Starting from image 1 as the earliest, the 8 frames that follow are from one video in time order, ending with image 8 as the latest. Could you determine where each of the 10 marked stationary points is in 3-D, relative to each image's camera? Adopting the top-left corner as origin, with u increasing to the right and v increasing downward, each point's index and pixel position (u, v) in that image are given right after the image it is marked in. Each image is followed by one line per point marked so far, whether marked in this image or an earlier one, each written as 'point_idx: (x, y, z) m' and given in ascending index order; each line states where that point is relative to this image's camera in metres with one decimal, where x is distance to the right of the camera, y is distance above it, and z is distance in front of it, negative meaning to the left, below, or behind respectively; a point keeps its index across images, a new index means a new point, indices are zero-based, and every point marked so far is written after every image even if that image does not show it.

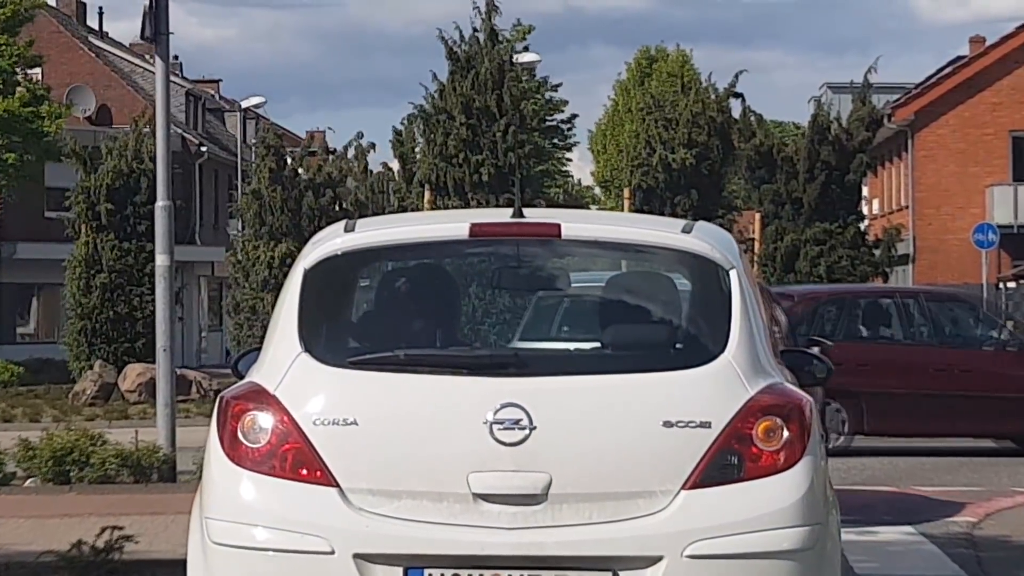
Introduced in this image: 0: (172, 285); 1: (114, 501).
0: (-2.7, 0.0, +12.4) m
1: (-2.8, -1.5, +11.4) m
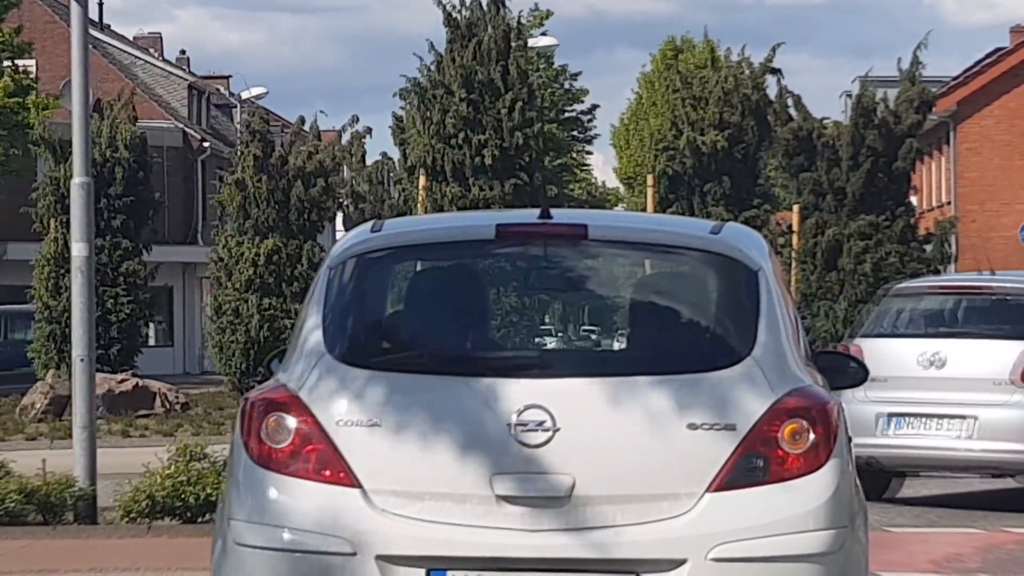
0: (-2.7, +0.1, +10.1) m
1: (-2.9, -1.5, +9.1) m
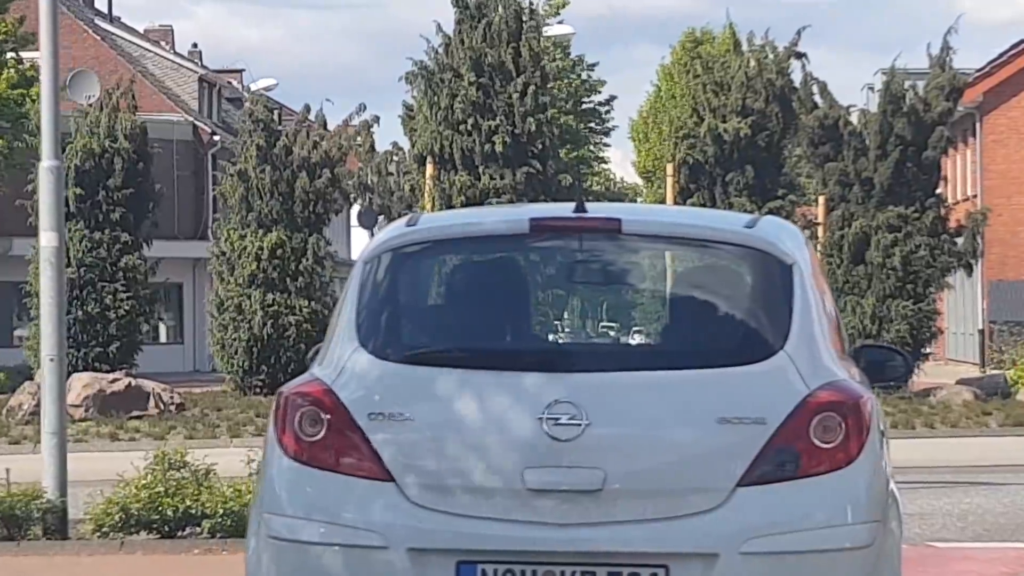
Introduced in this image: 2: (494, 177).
0: (-2.6, +0.1, +9.3) m
1: (-2.8, -1.5, +8.3) m
2: (-0.2, +1.3, +18.0) m
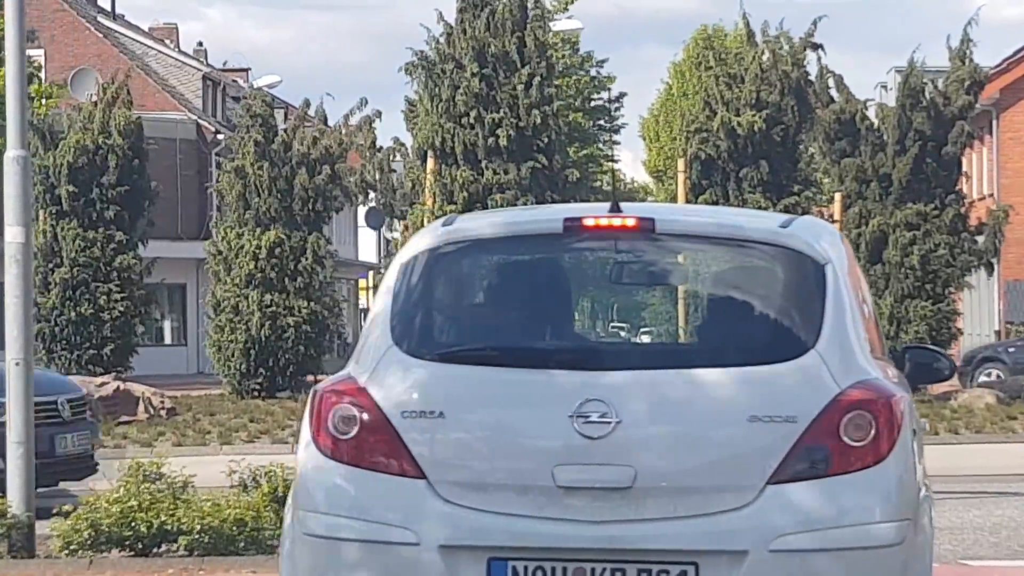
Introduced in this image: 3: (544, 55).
0: (-2.6, +0.1, +8.7) m
1: (-2.8, -1.5, +7.7) m
2: (-0.2, +1.3, +17.3) m
3: (+0.4, +2.8, +19.5) m
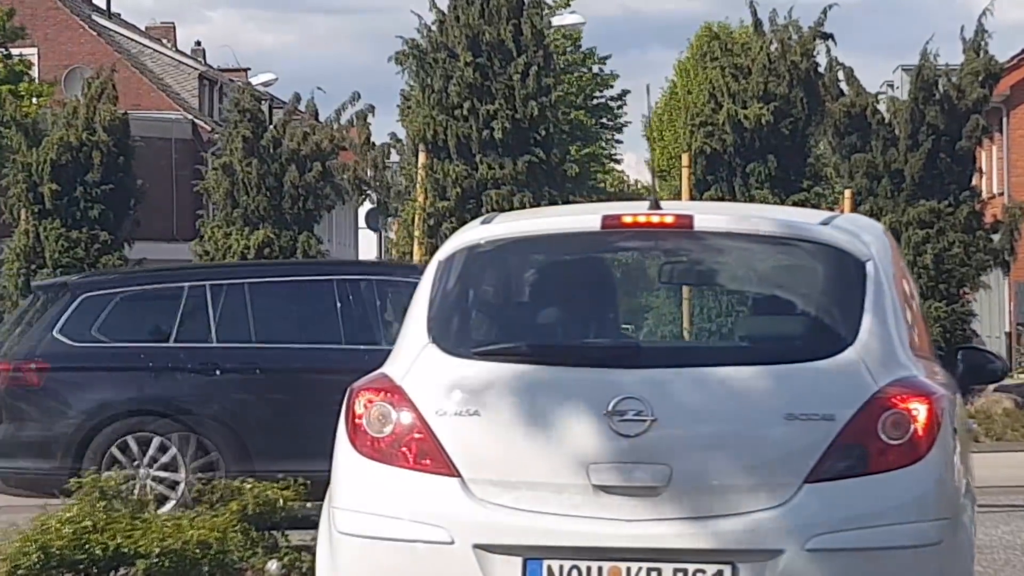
0: (-2.7, +0.1, +7.9) m
1: (-2.9, -1.5, +7.0) m
2: (-0.2, +1.3, +16.6) m
3: (+0.4, +2.7, +18.7) m
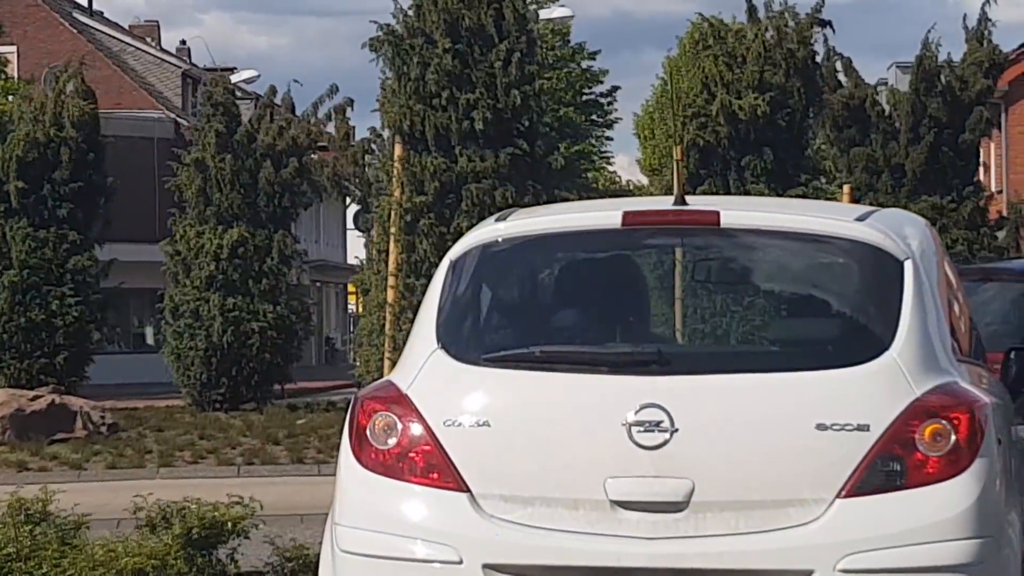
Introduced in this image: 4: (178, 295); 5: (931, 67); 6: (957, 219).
0: (-2.8, +0.1, +7.1) m
1: (-3.0, -1.5, +6.1) m
2: (-0.4, +1.3, +15.8) m
3: (+0.2, +2.7, +17.9) m
4: (-4.1, -0.1, +19.4) m
5: (+4.9, +2.6, +18.6) m
6: (+5.4, +0.9, +19.4) m
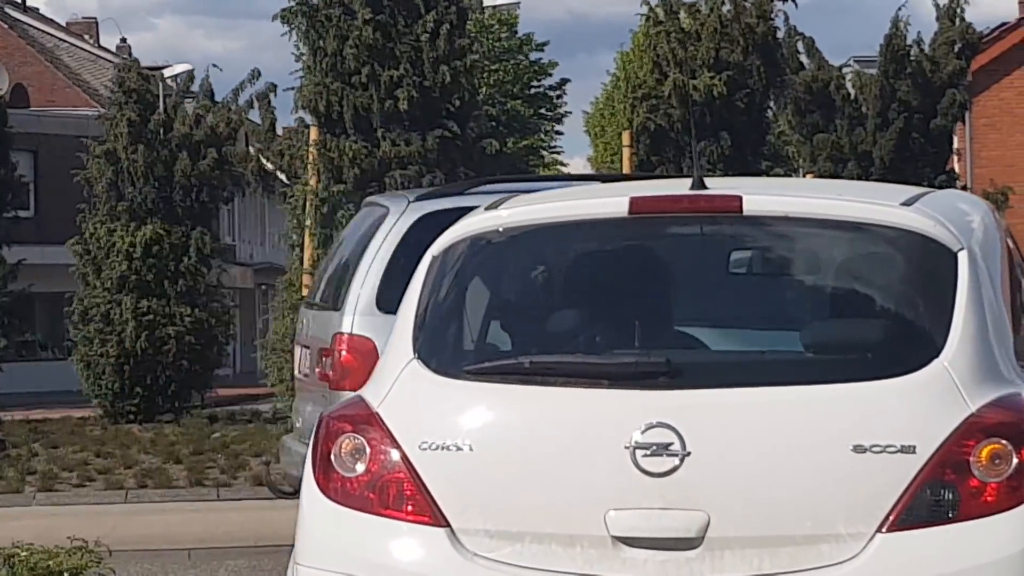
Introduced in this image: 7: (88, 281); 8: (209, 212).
0: (-3.2, +0.1, +5.7) m
1: (-3.3, -1.4, +4.7) m
2: (-1.0, +1.3, +14.4) m
3: (-0.5, +2.7, +16.6) m
4: (-4.7, -0.1, +17.9) m
5: (+4.2, +2.6, +17.4) m
6: (+4.7, +0.9, +18.1) m
7: (-4.7, +0.1, +17.9) m
8: (-3.4, +0.9, +18.1) m
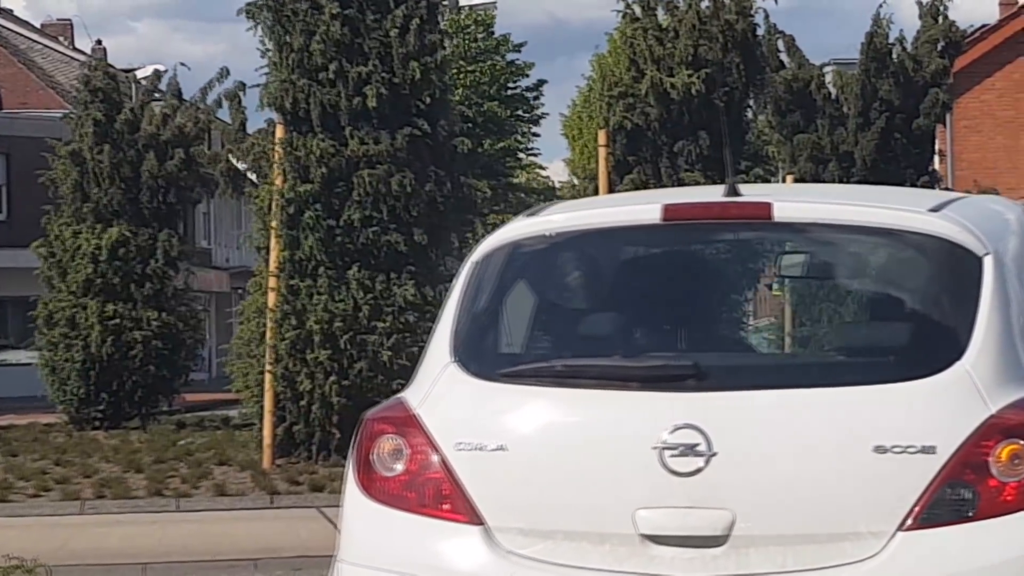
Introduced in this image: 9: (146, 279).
0: (-3.3, +0.1, +5.3) m
1: (-3.5, -1.5, +4.3) m
2: (-1.2, +1.3, +14.0) m
3: (-0.7, +2.7, +16.2) m
4: (-5.0, -0.2, +17.5) m
5: (+4.0, +2.6, +17.1) m
6: (+4.5, +0.9, +17.8) m
7: (-5.0, 0.0, +17.5) m
8: (-3.7, +0.8, +17.7) m
9: (-4.0, +0.1, +17.4) m
